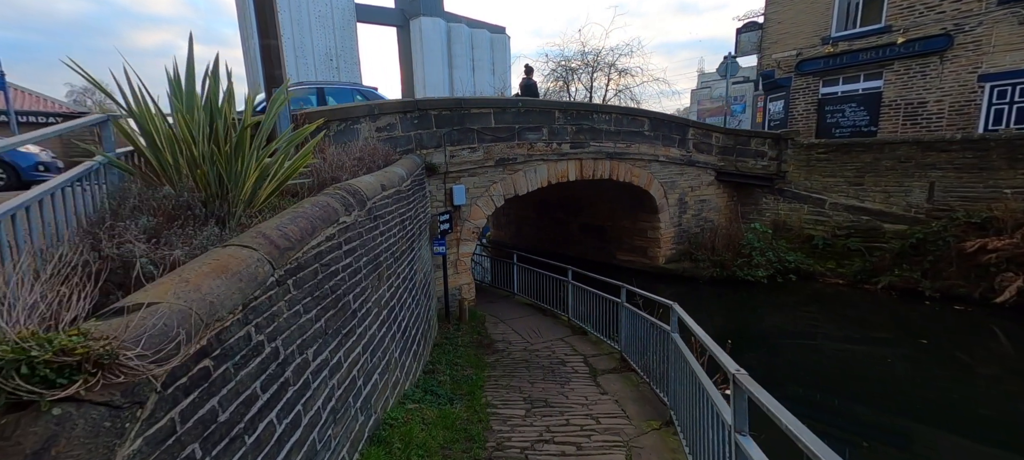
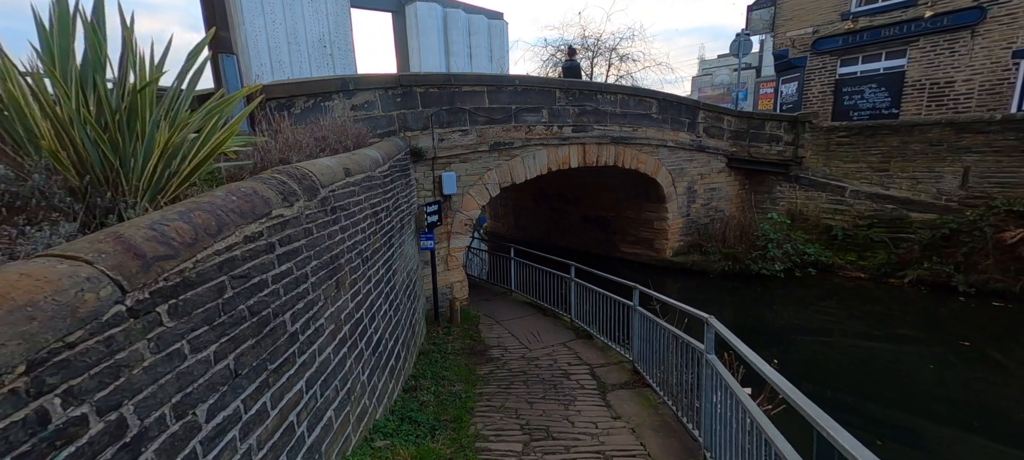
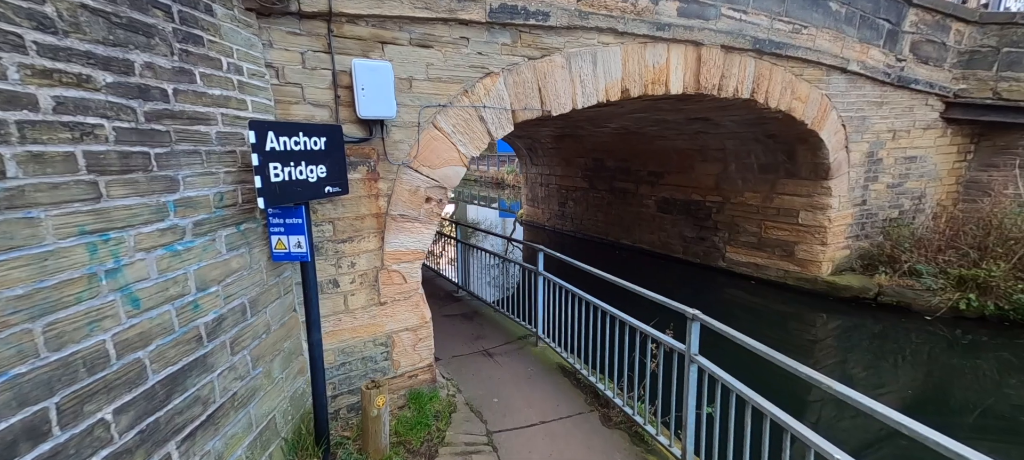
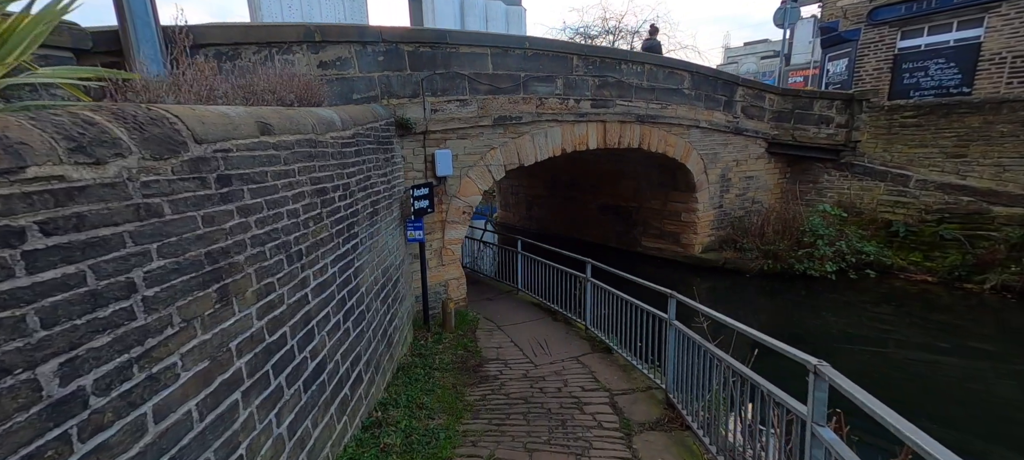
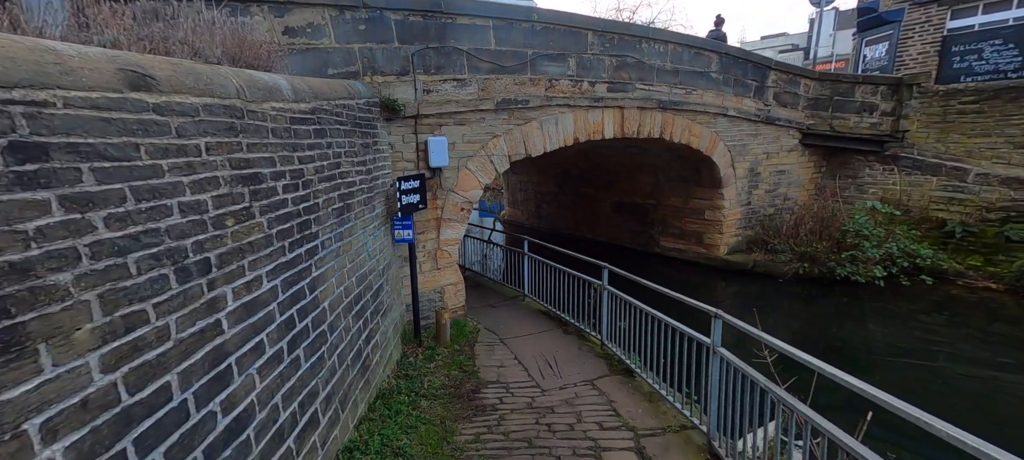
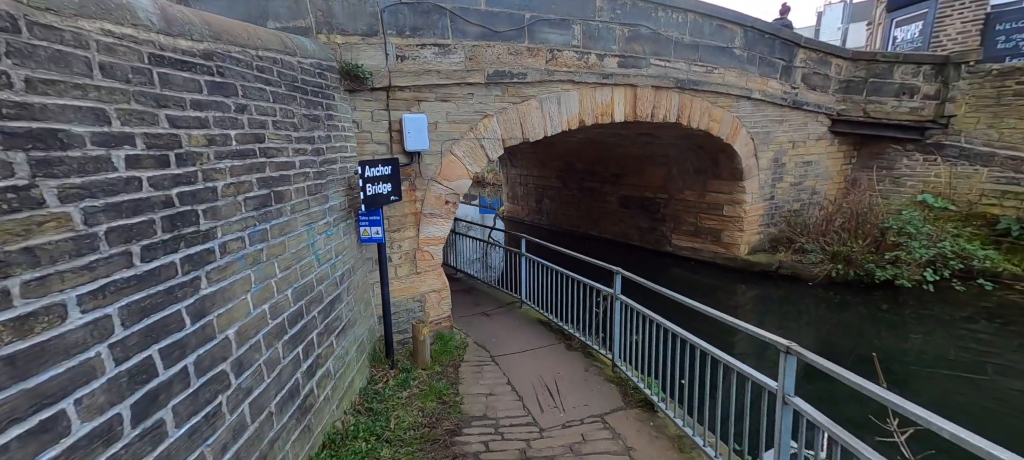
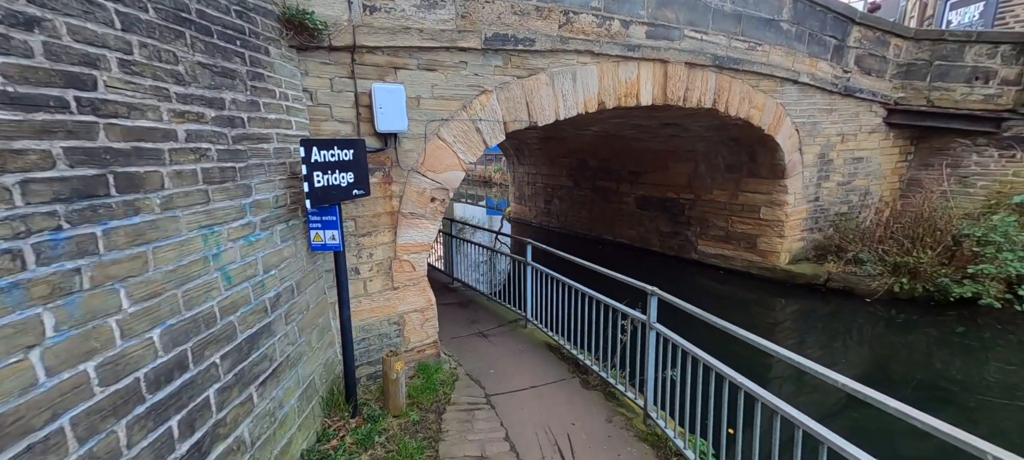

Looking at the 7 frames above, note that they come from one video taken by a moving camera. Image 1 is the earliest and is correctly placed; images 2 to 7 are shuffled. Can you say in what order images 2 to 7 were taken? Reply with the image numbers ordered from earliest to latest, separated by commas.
2, 4, 5, 6, 7, 3
